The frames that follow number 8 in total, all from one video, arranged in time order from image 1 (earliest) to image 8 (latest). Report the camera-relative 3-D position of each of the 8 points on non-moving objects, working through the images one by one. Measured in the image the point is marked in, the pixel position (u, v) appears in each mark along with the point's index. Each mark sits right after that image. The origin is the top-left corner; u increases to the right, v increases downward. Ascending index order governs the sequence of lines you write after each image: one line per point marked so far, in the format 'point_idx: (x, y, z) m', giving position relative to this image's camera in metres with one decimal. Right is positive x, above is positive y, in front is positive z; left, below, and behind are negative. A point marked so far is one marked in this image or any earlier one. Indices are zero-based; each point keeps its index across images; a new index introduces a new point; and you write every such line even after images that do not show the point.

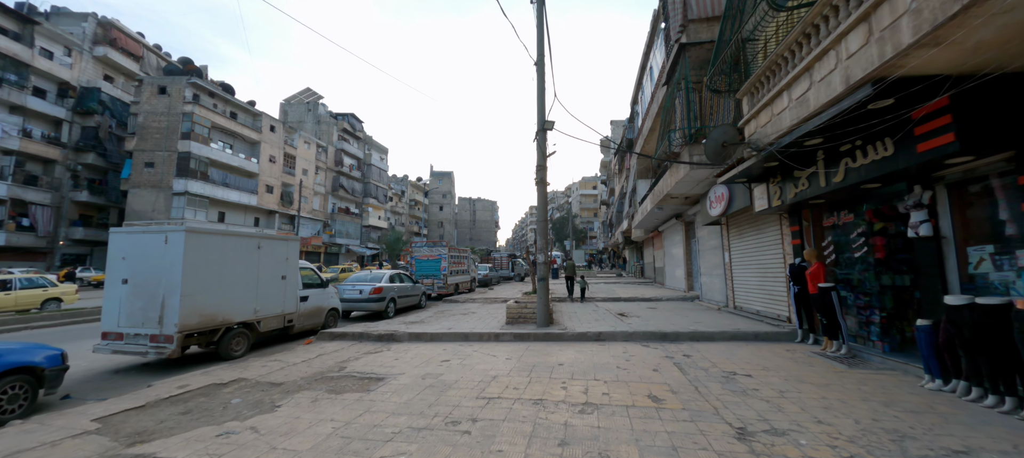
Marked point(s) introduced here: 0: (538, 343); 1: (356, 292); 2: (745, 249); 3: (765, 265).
0: (+0.5, -2.4, +6.5) m
1: (-4.8, -1.9, +9.6) m
2: (+6.5, -0.5, +8.8) m
3: (+6.3, -0.9, +7.8) m
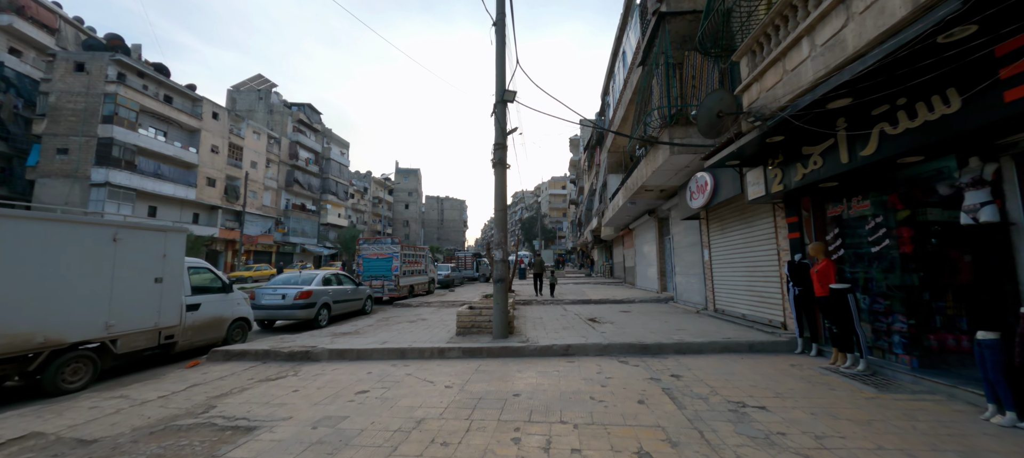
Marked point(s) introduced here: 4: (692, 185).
0: (-0.3, -2.2, +5.2) m
1: (-5.8, -1.7, +7.9) m
2: (+5.5, -0.4, +7.9) m
3: (+5.3, -0.7, +7.0) m
4: (+4.7, +1.1, +8.3) m
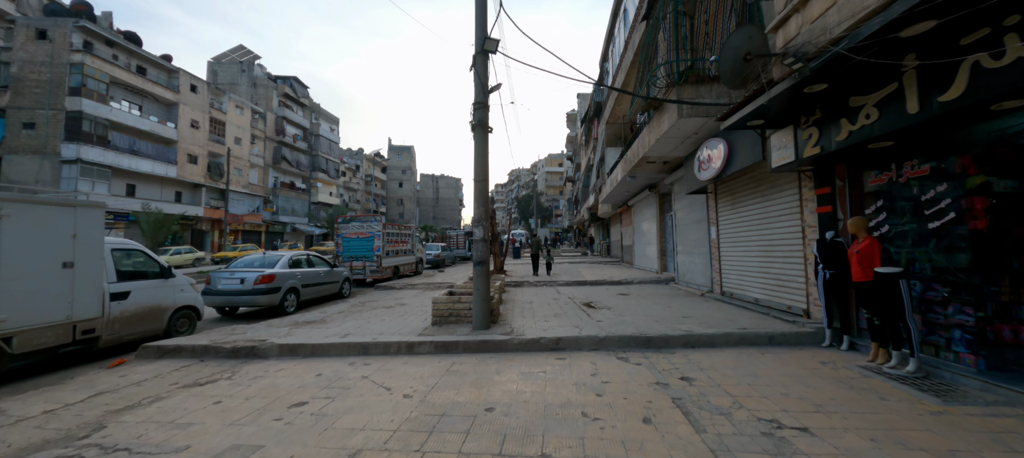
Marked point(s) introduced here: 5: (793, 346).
0: (-0.6, -1.8, +4.4) m
1: (-6.1, -1.2, +7.0) m
2: (+5.1, +0.2, +7.1) m
3: (+5.0, -0.2, +6.1) m
4: (+4.4, +1.7, +7.3) m
5: (+4.1, -1.7, +4.6) m
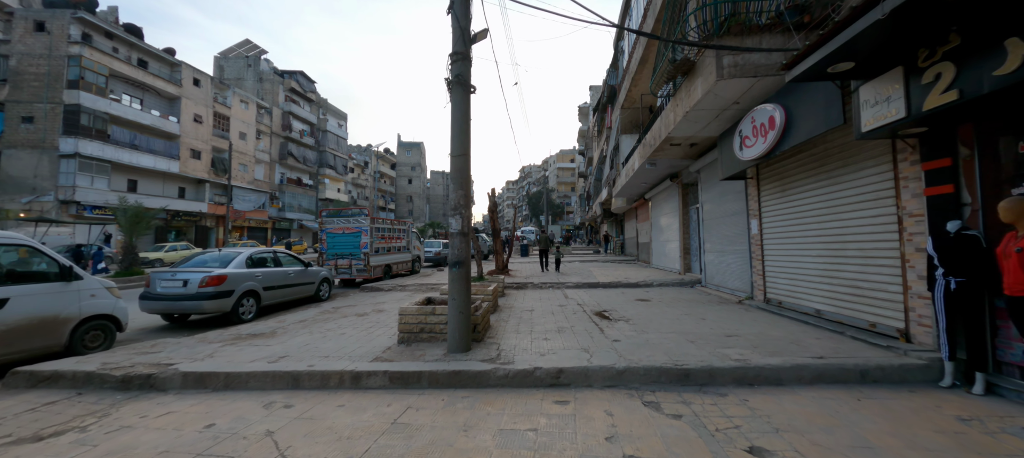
0: (-0.8, -1.7, +3.2) m
1: (-6.3, -1.0, +5.9) m
2: (+5.0, +0.3, +5.6) m
3: (+4.9, -0.1, +4.7) m
4: (+4.3, +1.9, +5.9) m
5: (+3.9, -1.6, +3.2) m
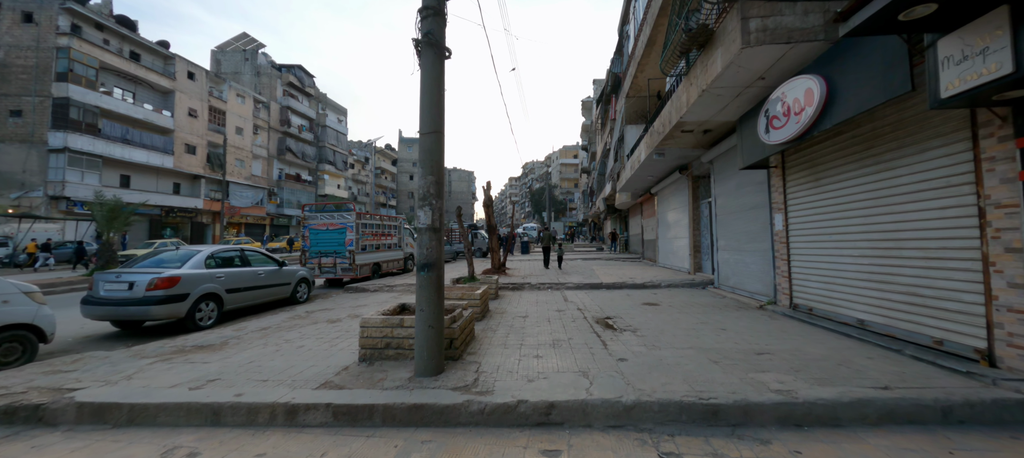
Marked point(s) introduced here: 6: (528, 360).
0: (-1.0, -1.6, +2.4) m
1: (-6.4, -1.0, +5.2) m
2: (+4.9, +0.4, +4.8) m
3: (+4.7, 0.0, +3.9) m
4: (+4.1, +2.0, +5.1) m
5: (+3.7, -1.5, +2.4) m
6: (+0.2, -1.5, +3.6) m
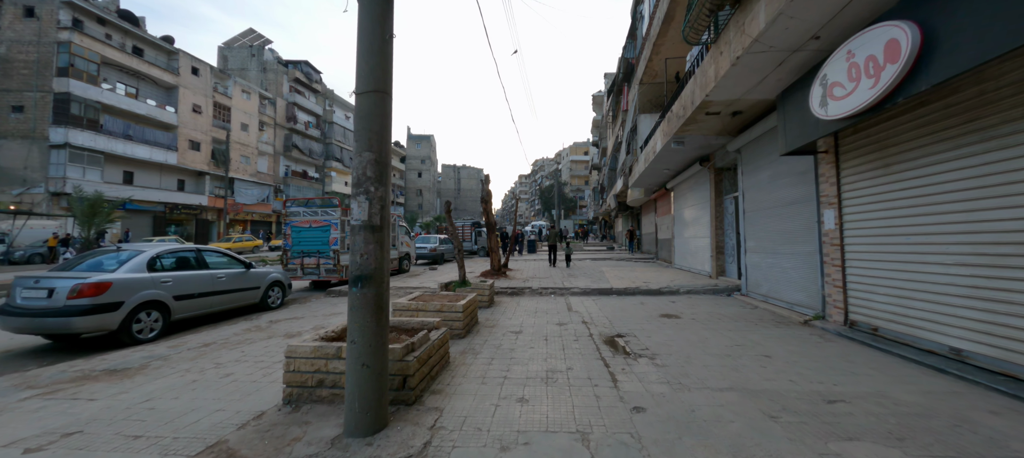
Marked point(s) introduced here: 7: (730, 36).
0: (-1.2, -1.6, +1.5) m
1: (-6.6, -0.9, +4.4) m
2: (+4.7, +0.4, +3.8) m
3: (+4.5, 0.0, +2.8) m
4: (+4.0, +2.0, +4.0) m
5: (+3.4, -1.5, +1.4) m
6: (0.0, -1.5, +2.6) m
7: (+3.3, +2.9, +4.8) m
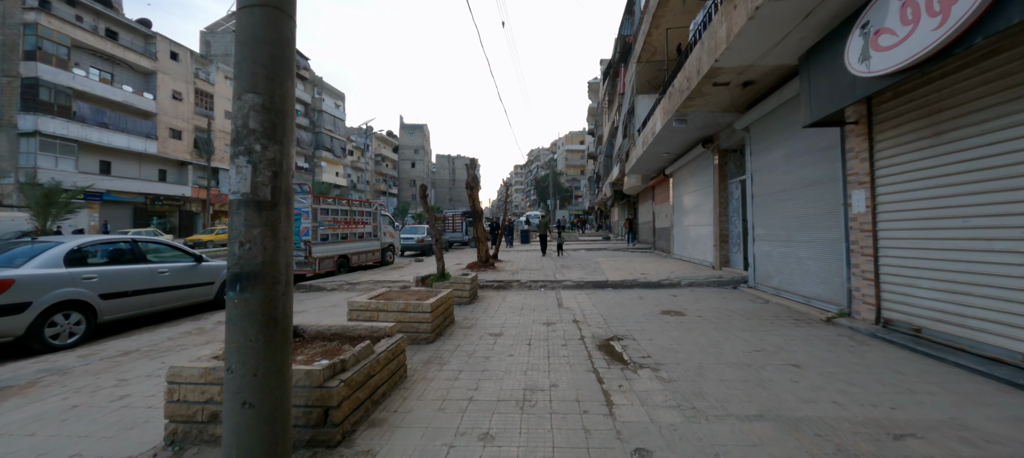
0: (-1.5, -1.5, +0.8) m
1: (-6.9, -0.8, +3.7) m
2: (+4.4, +0.6, +3.1) m
3: (+4.2, +0.1, +2.2) m
4: (+3.7, +2.2, +3.3) m
5: (+3.2, -1.4, +0.7) m
6: (-0.3, -1.3, +1.9) m
7: (+3.0, +3.1, +4.0) m
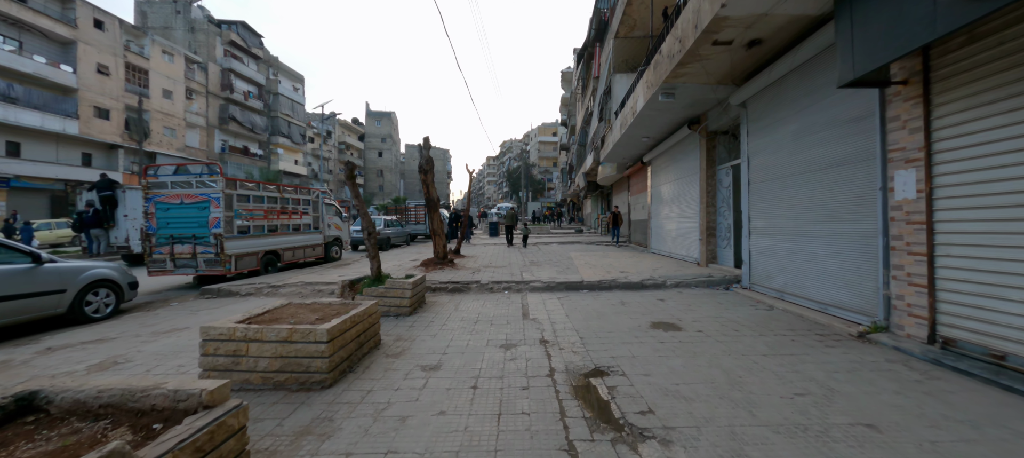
0: (-1.7, -1.5, -0.4) m
1: (-7.3, -0.7, +2.0) m
2: (+4.0, +0.7, +2.2) m
3: (+3.8, +0.2, +1.3) m
4: (+3.2, +2.2, +2.3) m
5: (+2.9, -1.4, -0.2) m
6: (-0.7, -1.3, +0.7) m
7: (+2.5, +3.2, +2.9) m
